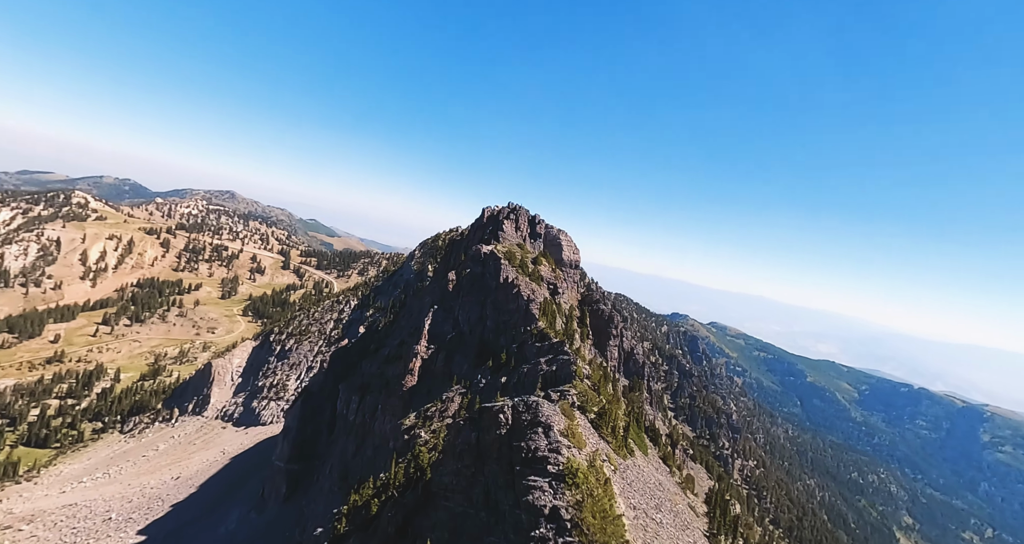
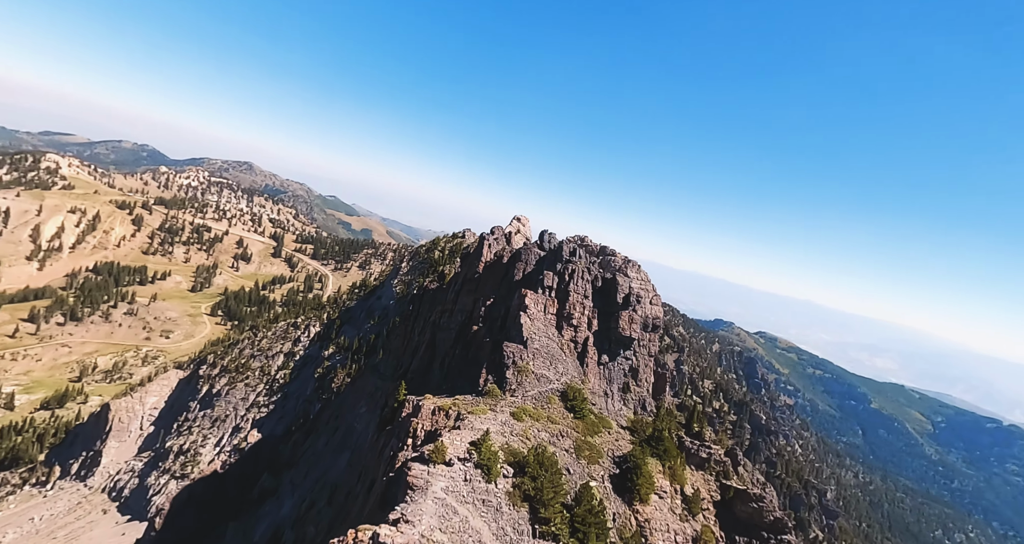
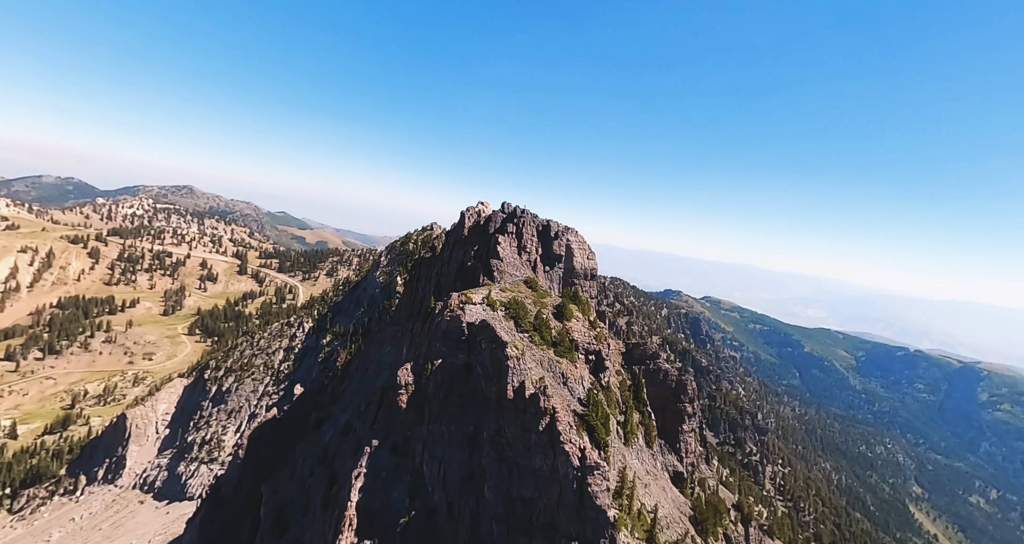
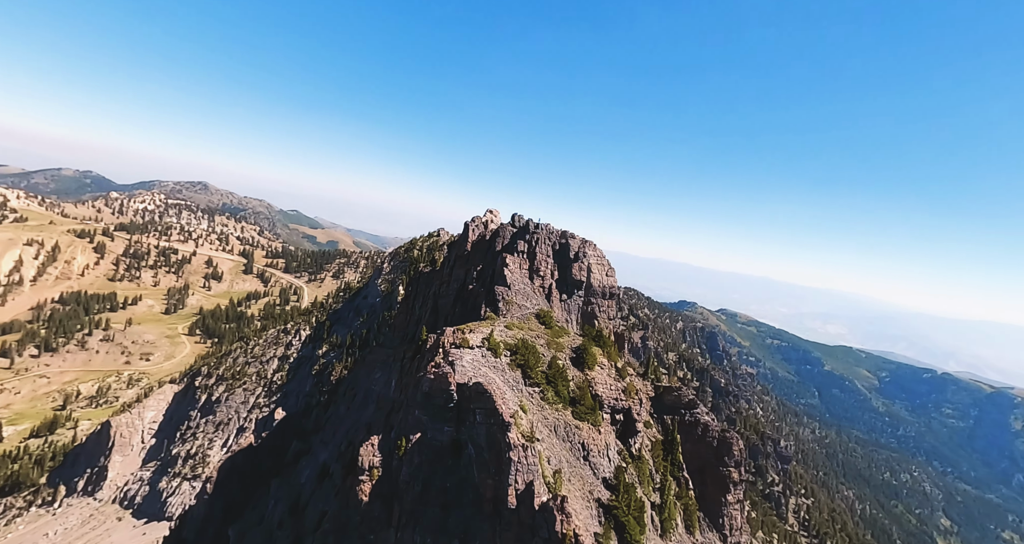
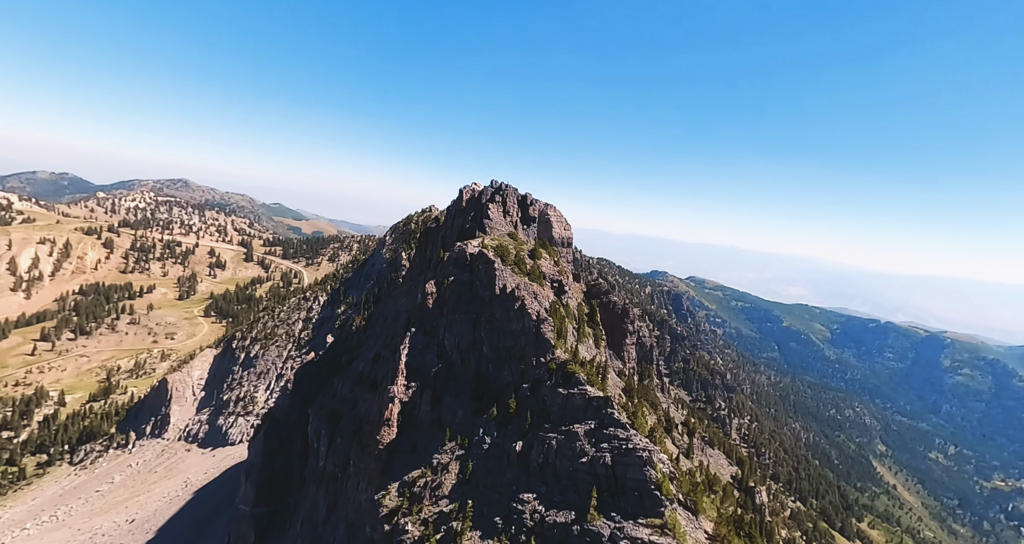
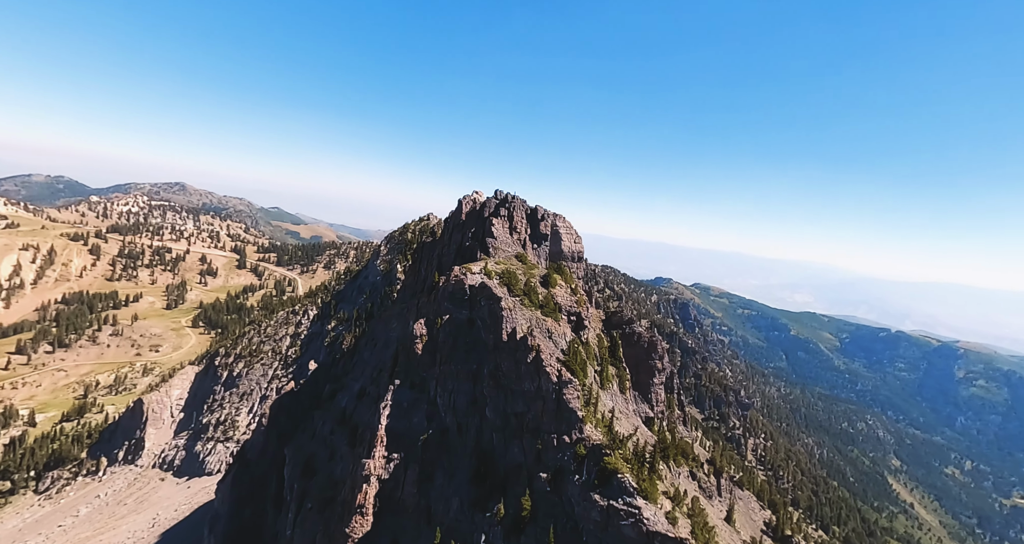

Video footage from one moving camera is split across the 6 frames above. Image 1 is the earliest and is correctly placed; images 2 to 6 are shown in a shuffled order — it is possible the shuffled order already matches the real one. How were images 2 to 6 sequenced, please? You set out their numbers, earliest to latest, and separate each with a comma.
5, 6, 3, 4, 2
